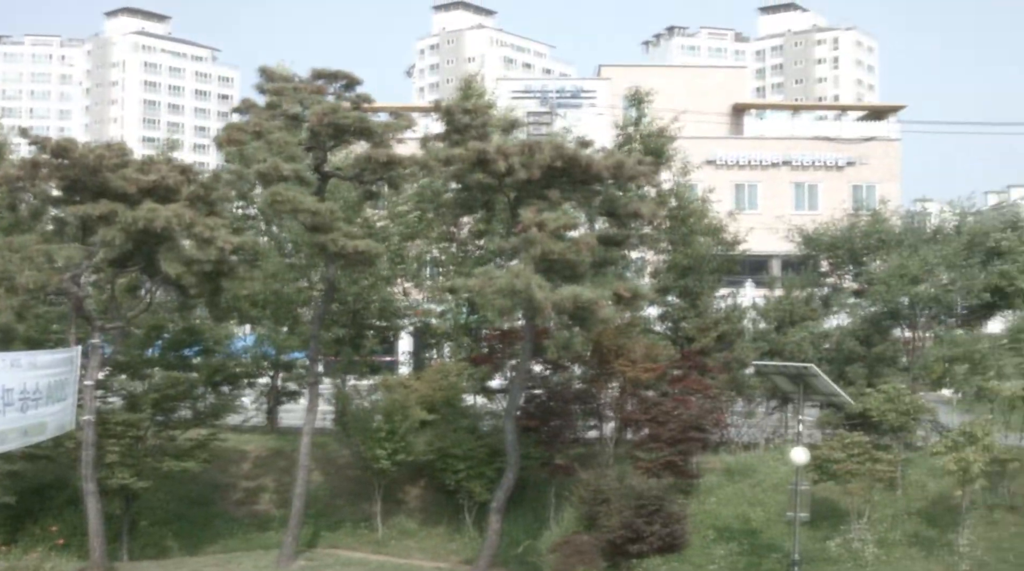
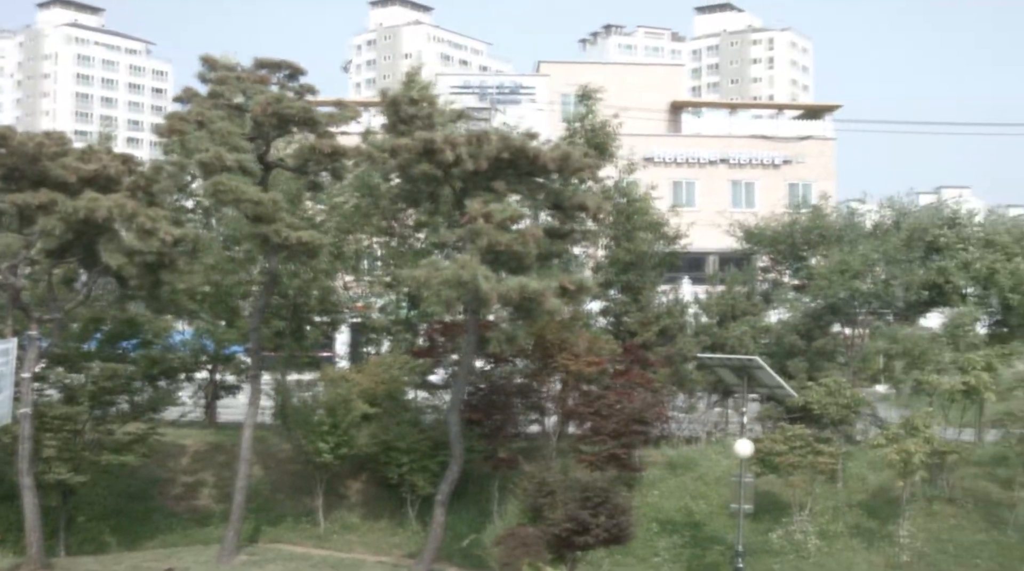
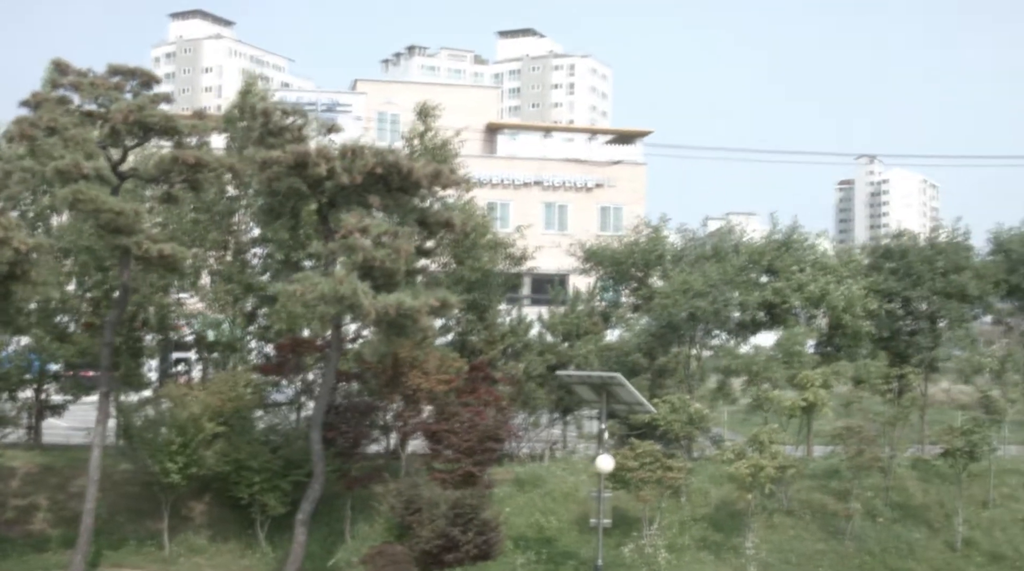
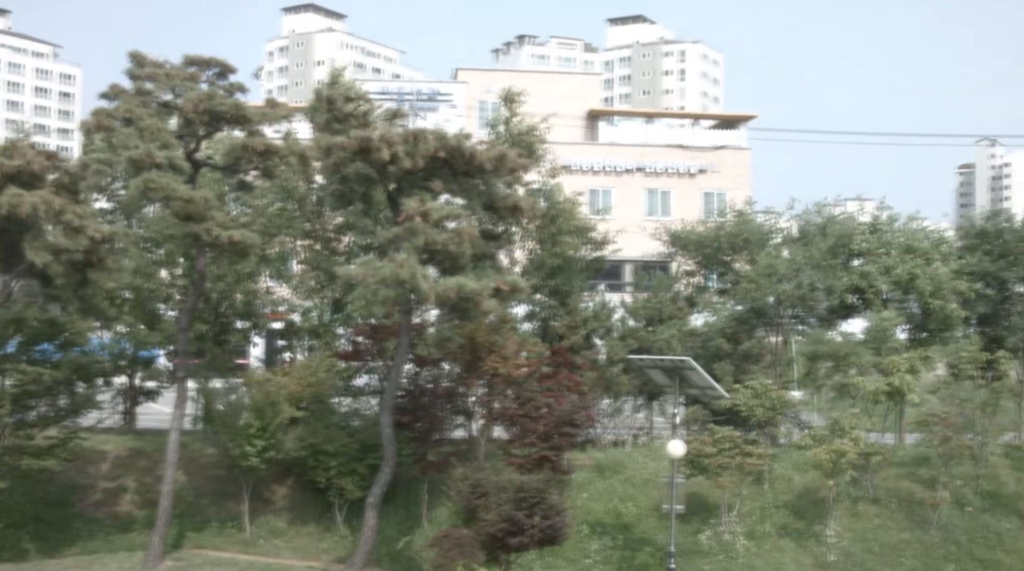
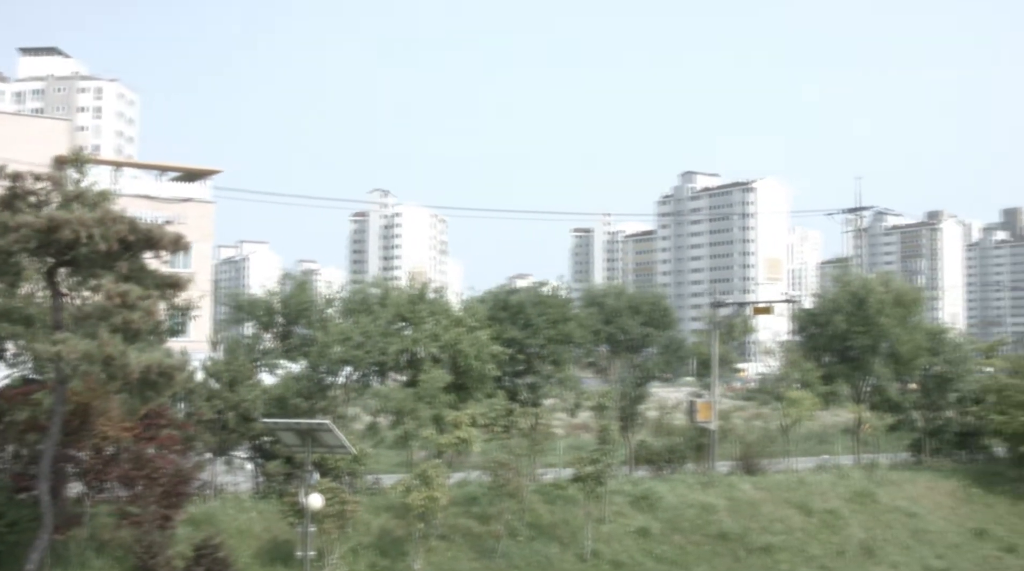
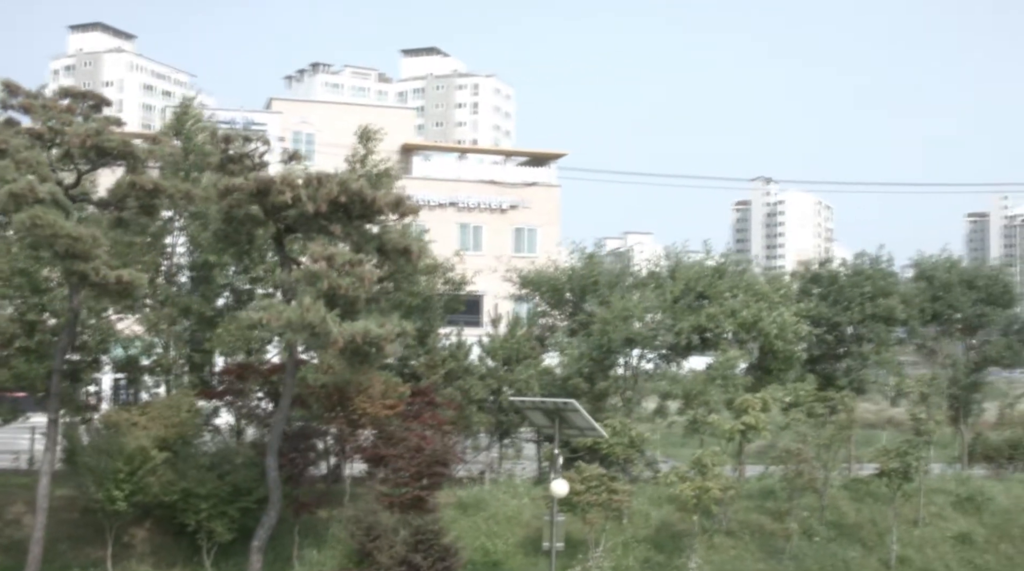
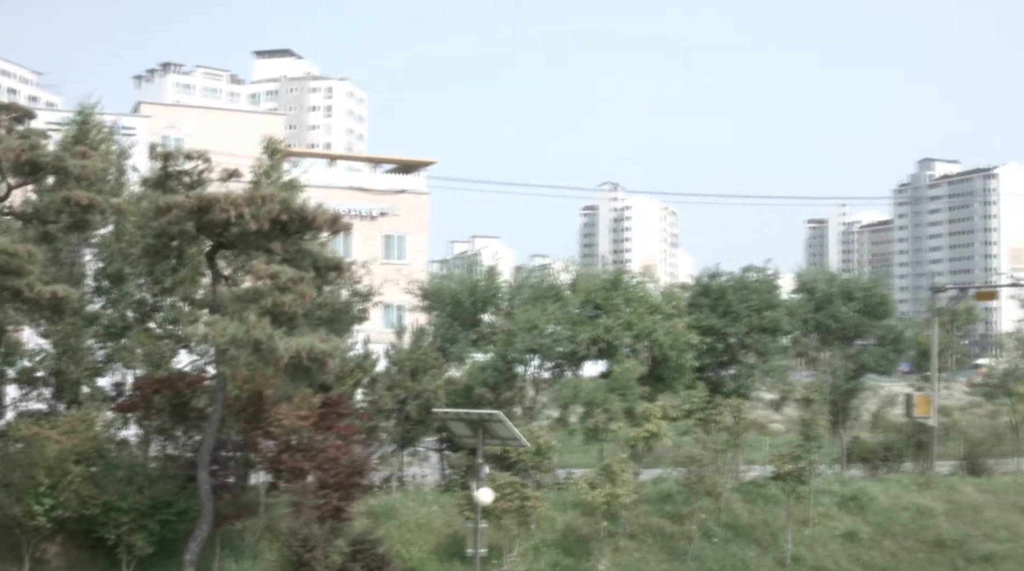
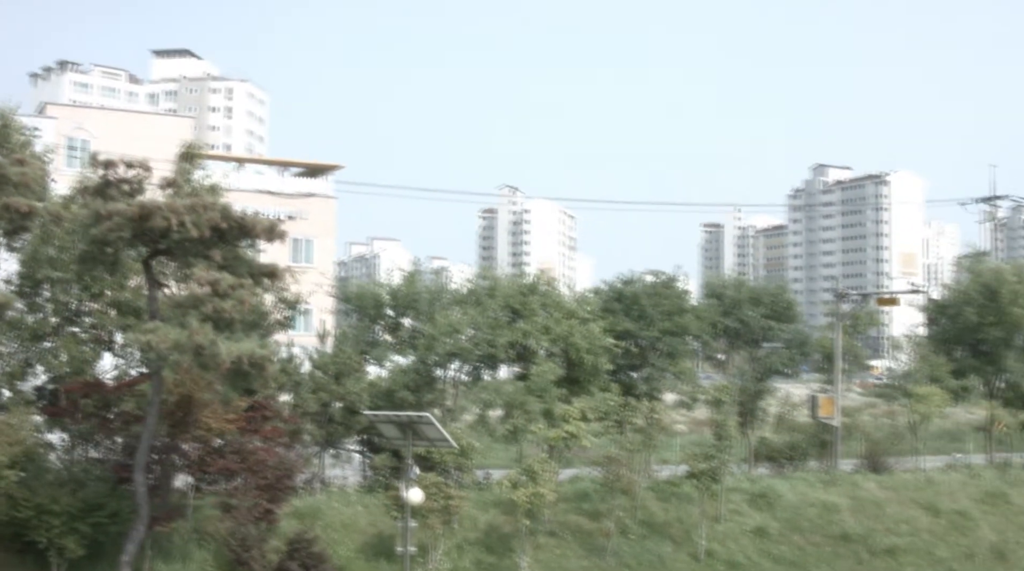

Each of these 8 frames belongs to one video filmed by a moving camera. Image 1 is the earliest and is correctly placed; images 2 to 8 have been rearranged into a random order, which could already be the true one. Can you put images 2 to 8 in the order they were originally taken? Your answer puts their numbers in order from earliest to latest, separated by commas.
2, 4, 3, 6, 7, 8, 5
